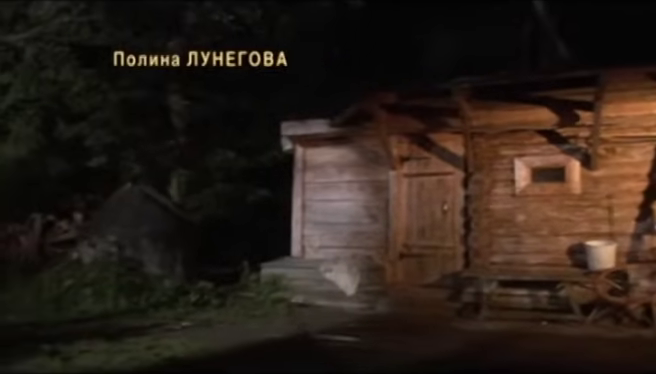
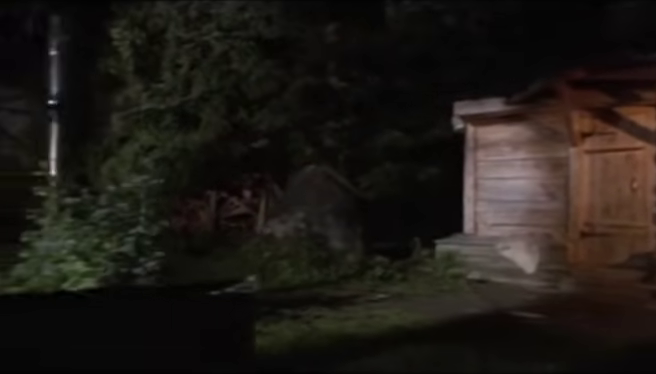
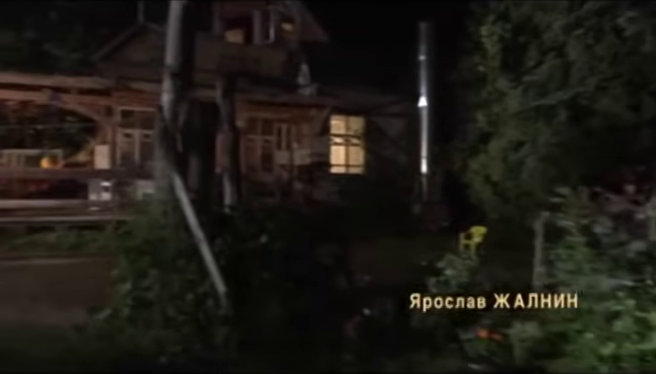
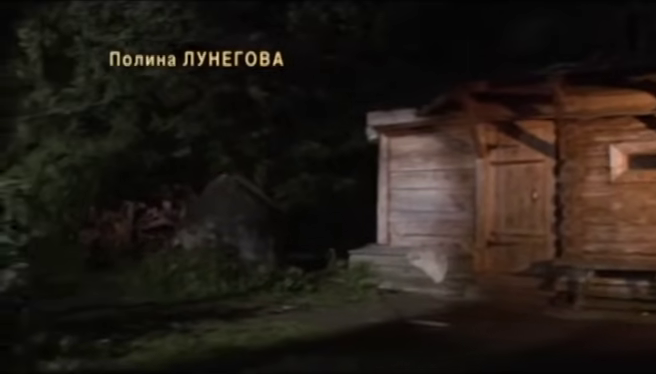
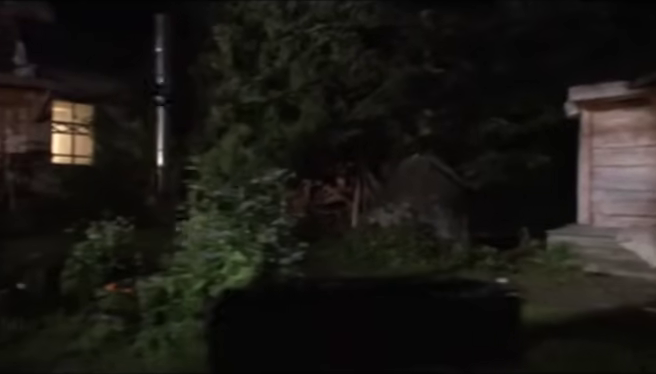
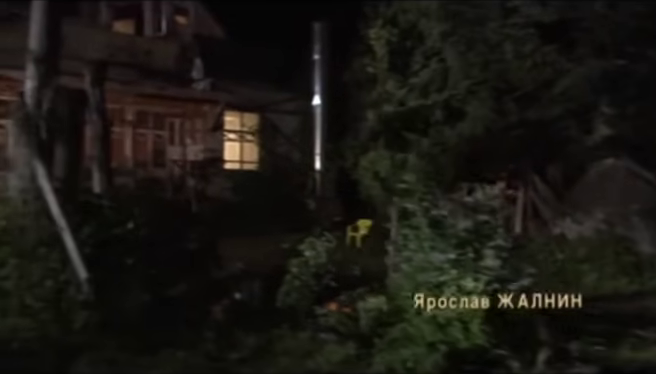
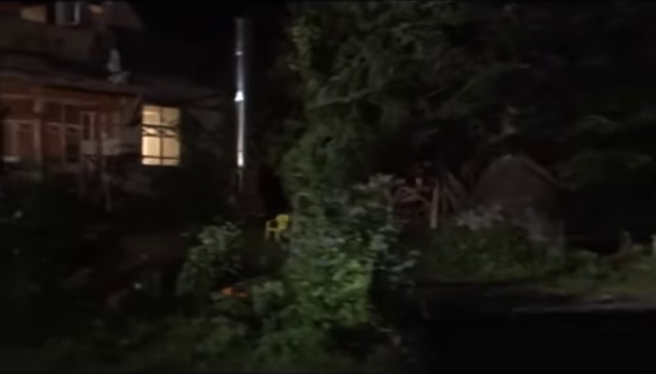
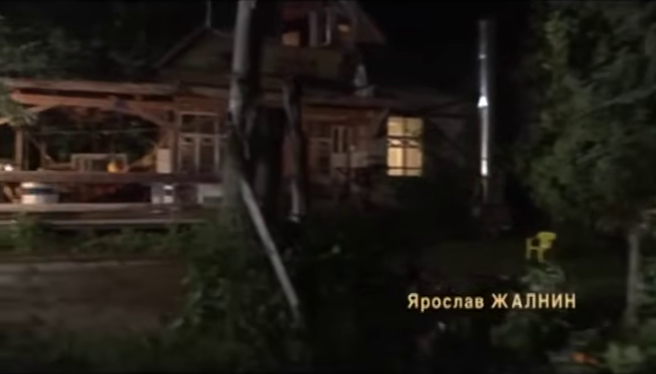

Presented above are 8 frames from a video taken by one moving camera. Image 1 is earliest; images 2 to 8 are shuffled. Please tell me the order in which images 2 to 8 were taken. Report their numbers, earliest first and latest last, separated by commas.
4, 2, 5, 7, 6, 3, 8
